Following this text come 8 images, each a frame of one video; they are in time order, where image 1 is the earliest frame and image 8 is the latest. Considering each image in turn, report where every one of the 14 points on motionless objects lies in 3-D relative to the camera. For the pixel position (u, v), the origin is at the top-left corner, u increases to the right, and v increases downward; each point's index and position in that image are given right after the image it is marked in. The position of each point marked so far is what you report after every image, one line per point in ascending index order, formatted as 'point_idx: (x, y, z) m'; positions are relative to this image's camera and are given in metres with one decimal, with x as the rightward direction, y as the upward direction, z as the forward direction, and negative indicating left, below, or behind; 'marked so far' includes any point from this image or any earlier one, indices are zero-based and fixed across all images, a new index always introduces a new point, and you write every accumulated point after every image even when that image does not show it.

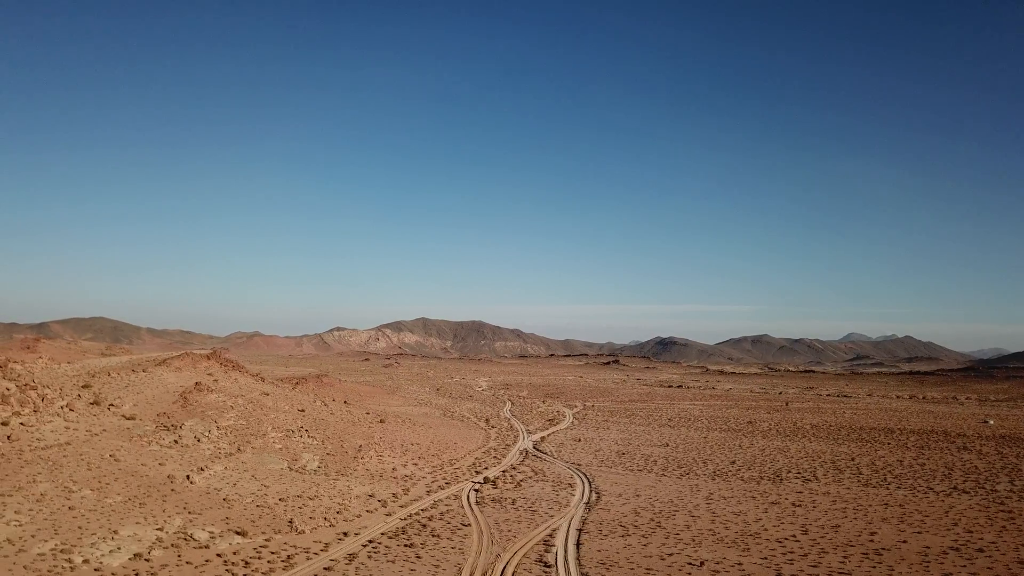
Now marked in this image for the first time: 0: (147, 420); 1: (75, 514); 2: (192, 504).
0: (-12.1, -4.4, +18.3) m
1: (-9.6, -5.0, +12.2) m
2: (-7.7, -5.2, +13.4) m
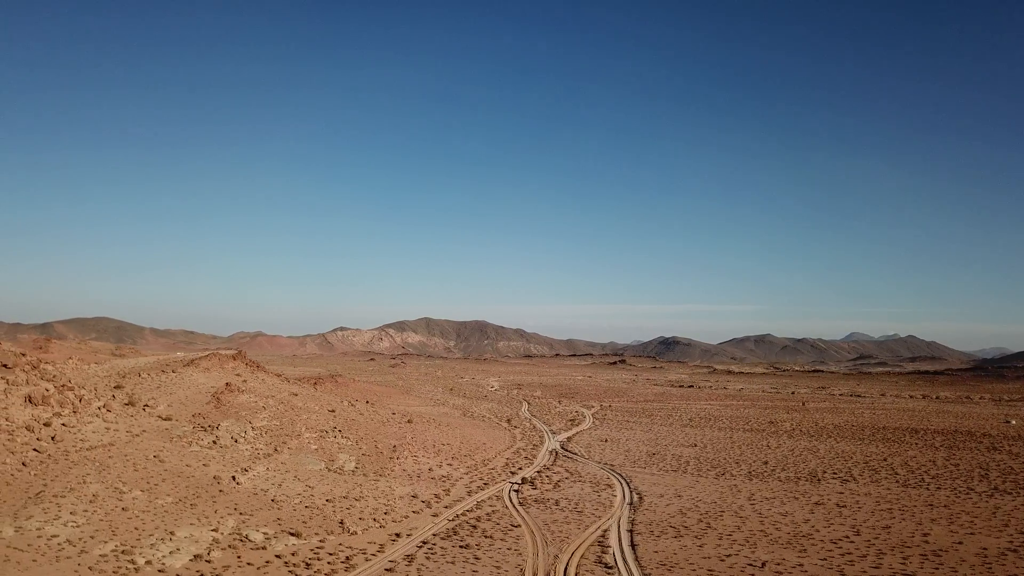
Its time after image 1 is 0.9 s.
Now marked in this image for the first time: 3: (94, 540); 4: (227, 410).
0: (-10.9, -4.4, +18.3) m
1: (-8.4, -5.0, +12.2) m
2: (-6.5, -5.2, +13.4) m
3: (-8.4, -5.1, +11.1) m
4: (-10.3, -4.4, +20.0) m
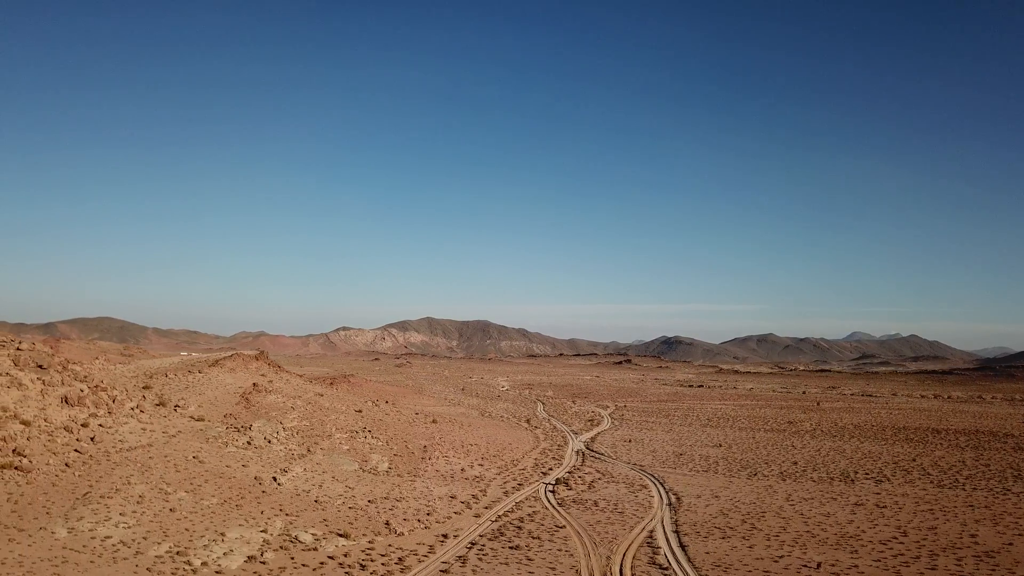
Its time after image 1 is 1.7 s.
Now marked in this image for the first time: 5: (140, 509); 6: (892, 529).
0: (-9.8, -4.4, +18.3) m
1: (-7.4, -5.0, +12.2) m
2: (-5.4, -5.3, +13.4) m
3: (-7.3, -5.1, +11.1) m
4: (-9.2, -4.4, +20.0) m
5: (-8.2, -4.9, +12.2) m
6: (+9.1, -5.8, +13.2) m
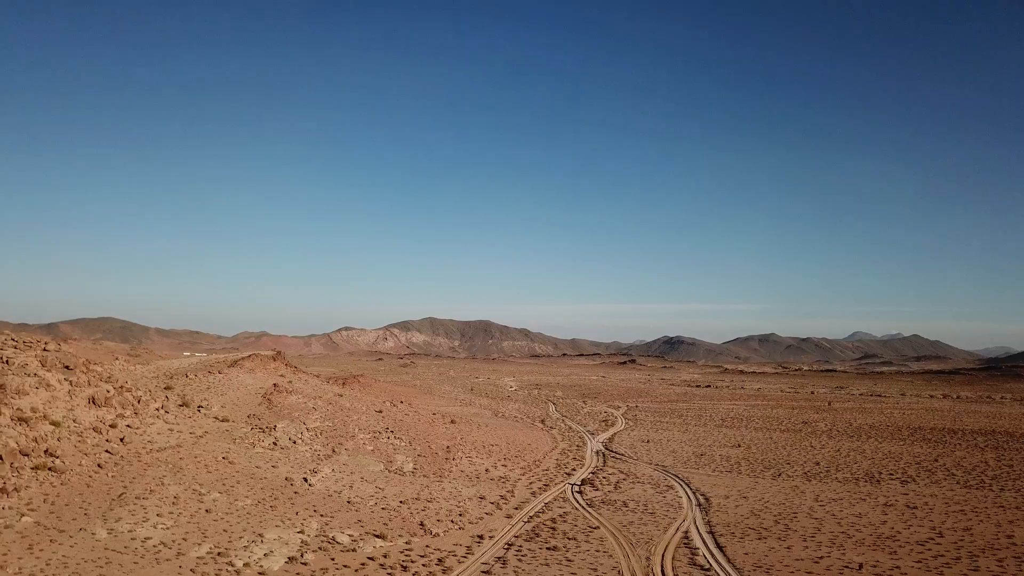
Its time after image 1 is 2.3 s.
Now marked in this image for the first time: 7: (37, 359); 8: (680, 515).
0: (-9.0, -4.4, +18.3) m
1: (-6.5, -5.0, +12.2) m
2: (-4.6, -5.3, +13.4) m
3: (-6.5, -5.1, +11.1) m
4: (-8.4, -4.4, +20.0) m
5: (-7.4, -4.9, +12.2) m
6: (+9.9, -5.8, +13.2) m
7: (-14.4, -2.1, +16.7) m
8: (+4.4, -6.0, +14.6) m
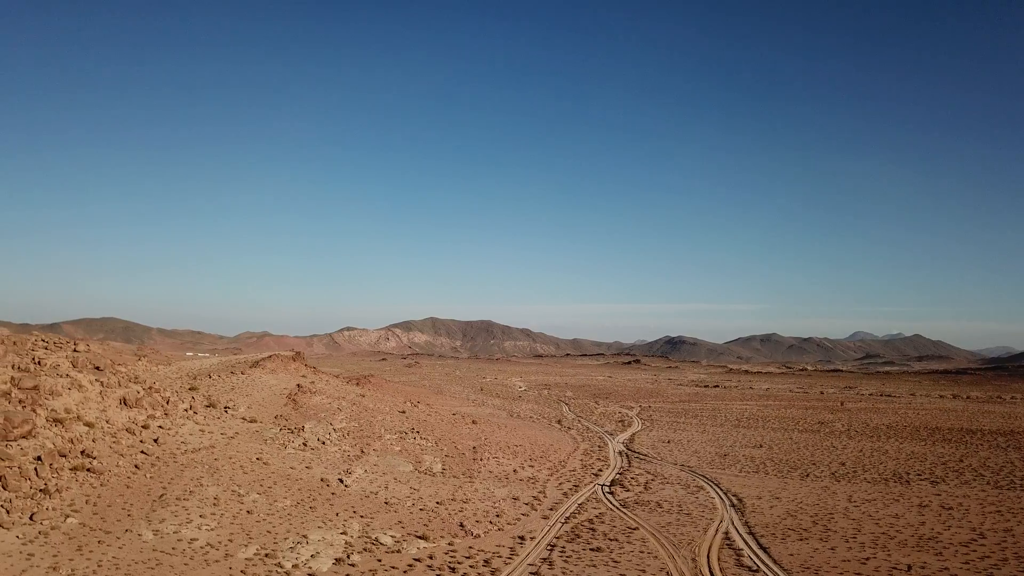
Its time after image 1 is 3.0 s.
0: (-8.1, -4.5, +18.3) m
1: (-5.6, -5.1, +12.1) m
2: (-3.7, -5.3, +13.4) m
3: (-5.6, -5.1, +11.0) m
4: (-7.4, -4.5, +19.9) m
5: (-6.5, -5.0, +12.2) m
6: (+10.8, -5.8, +13.1) m
7: (-13.5, -2.2, +16.7) m
8: (+5.3, -6.0, +14.5) m
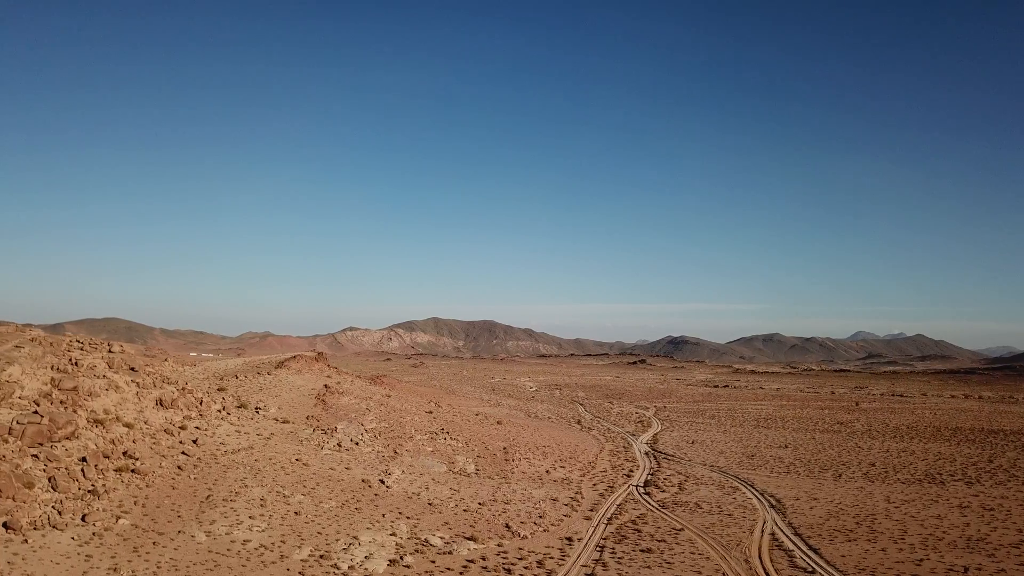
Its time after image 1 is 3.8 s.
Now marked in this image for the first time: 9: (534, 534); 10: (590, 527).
0: (-7.0, -4.5, +18.3) m
1: (-4.5, -5.1, +12.1) m
2: (-2.6, -5.3, +13.3) m
3: (-4.5, -5.1, +11.0) m
4: (-6.4, -4.5, +19.9) m
5: (-5.4, -5.0, +12.2) m
6: (+11.9, -5.8, +13.1) m
7: (-12.4, -2.2, +16.7) m
8: (+6.4, -6.0, +14.5) m
9: (+0.5, -5.7, +12.8) m
10: (+1.9, -5.9, +13.6) m
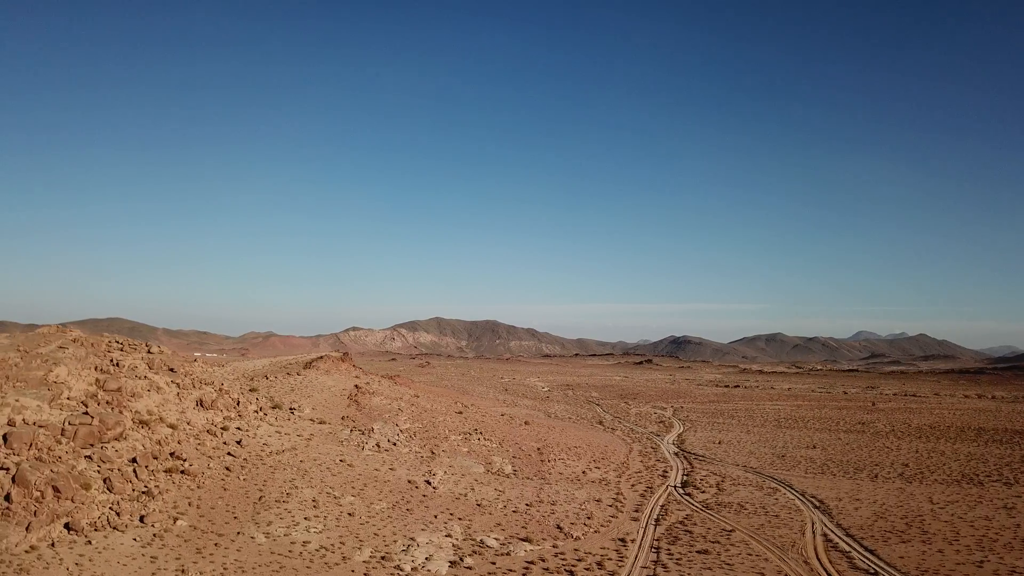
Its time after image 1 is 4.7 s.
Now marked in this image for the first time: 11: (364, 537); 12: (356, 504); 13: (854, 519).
0: (-5.8, -4.5, +18.3) m
1: (-3.3, -5.1, +12.1) m
2: (-1.4, -5.3, +13.3) m
3: (-3.3, -5.2, +11.0) m
4: (-5.2, -4.5, +19.9) m
5: (-4.2, -5.0, +12.2) m
6: (+13.1, -5.8, +13.1) m
7: (-11.2, -2.2, +16.7) m
8: (+7.6, -6.0, +14.5) m
9: (+1.7, -5.7, +12.8) m
10: (+3.1, -5.9, +13.6) m
11: (-3.1, -5.2, +11.5) m
12: (-3.7, -5.0, +12.8) m
13: (+8.8, -6.0, +14.2) m
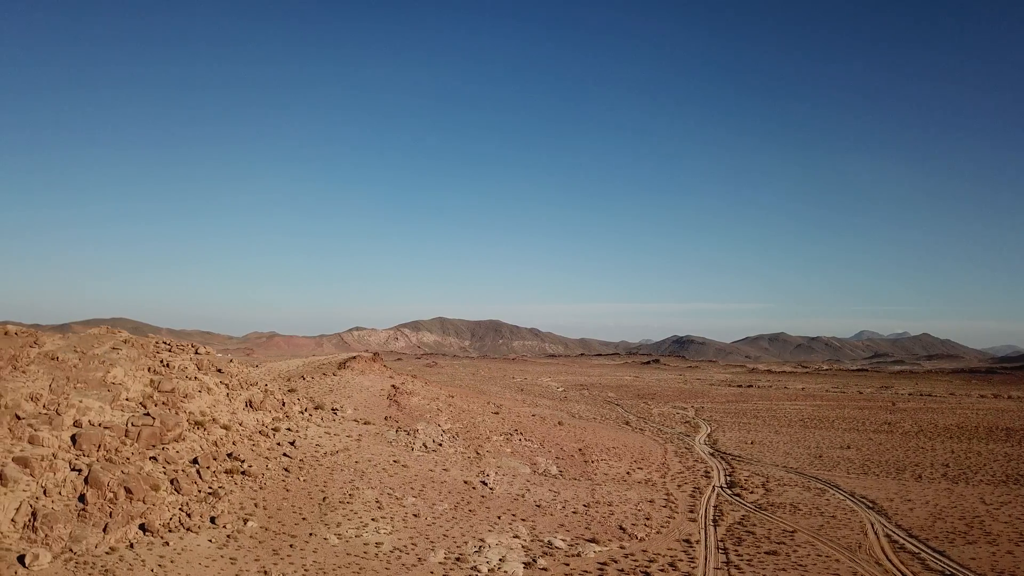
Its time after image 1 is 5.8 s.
0: (-4.3, -4.5, +18.3) m
1: (-1.9, -5.1, +12.1) m
2: (0.0, -5.3, +13.3) m
3: (-1.8, -5.2, +11.0) m
4: (-3.7, -4.5, +19.9) m
5: (-2.8, -5.0, +12.2) m
6: (+14.6, -5.8, +13.0) m
7: (-9.7, -2.2, +16.7) m
8: (+9.1, -6.0, +14.4) m
9: (+3.1, -5.7, +12.7) m
10: (+4.5, -5.9, +13.5) m
11: (-1.6, -5.2, +11.4) m
12: (-2.2, -5.0, +12.8) m
13: (+10.2, -6.0, +14.2) m
